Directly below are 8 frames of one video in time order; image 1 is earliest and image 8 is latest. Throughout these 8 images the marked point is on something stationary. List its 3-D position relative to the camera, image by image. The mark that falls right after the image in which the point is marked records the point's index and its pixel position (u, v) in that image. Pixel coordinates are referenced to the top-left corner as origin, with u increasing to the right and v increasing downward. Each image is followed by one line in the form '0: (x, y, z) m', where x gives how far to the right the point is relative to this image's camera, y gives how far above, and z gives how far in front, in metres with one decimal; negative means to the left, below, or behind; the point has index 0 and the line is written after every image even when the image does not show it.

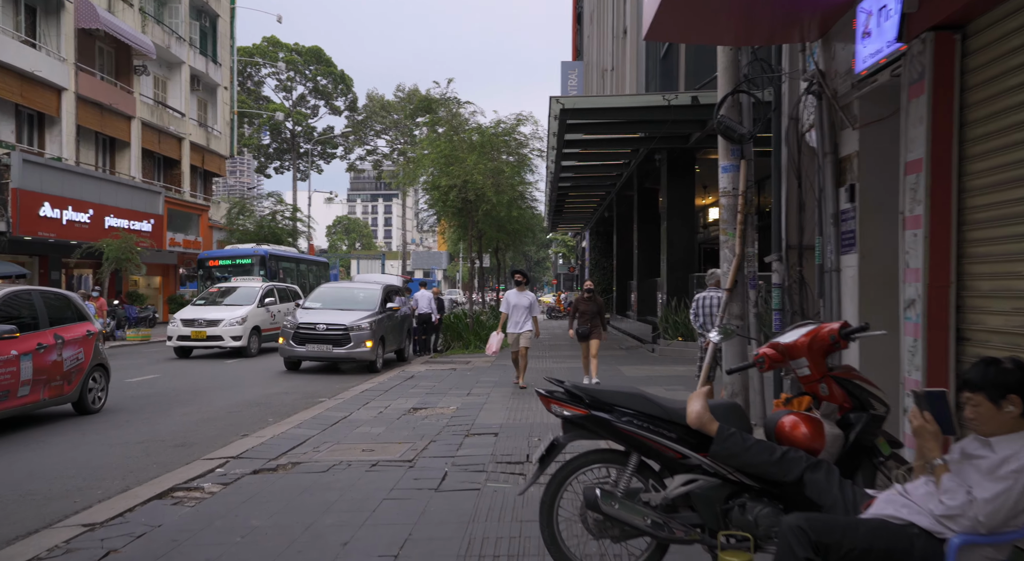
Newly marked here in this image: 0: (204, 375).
0: (-5.4, -1.8, +13.6) m
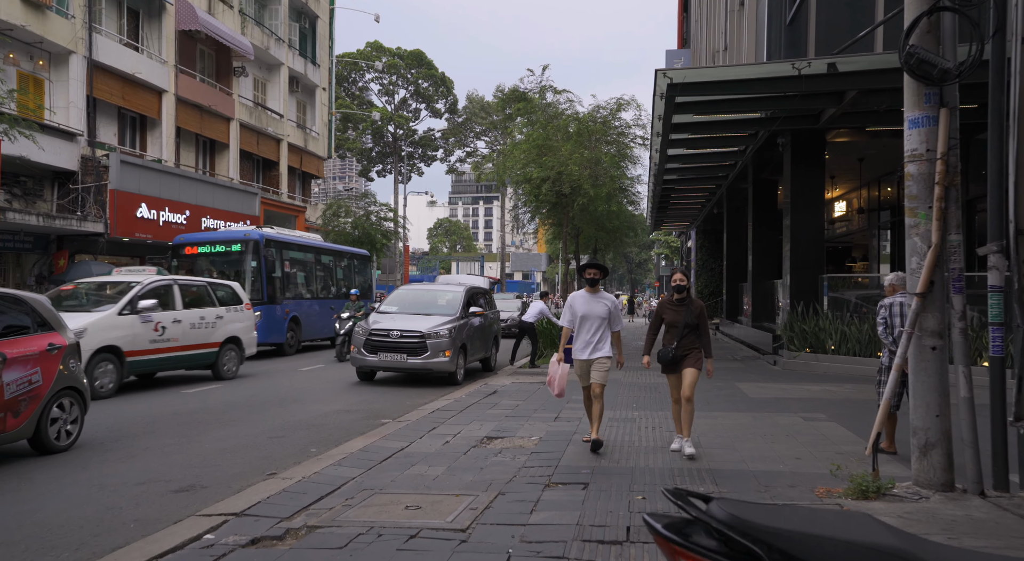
0: (-3.8, -1.8, +12.3) m
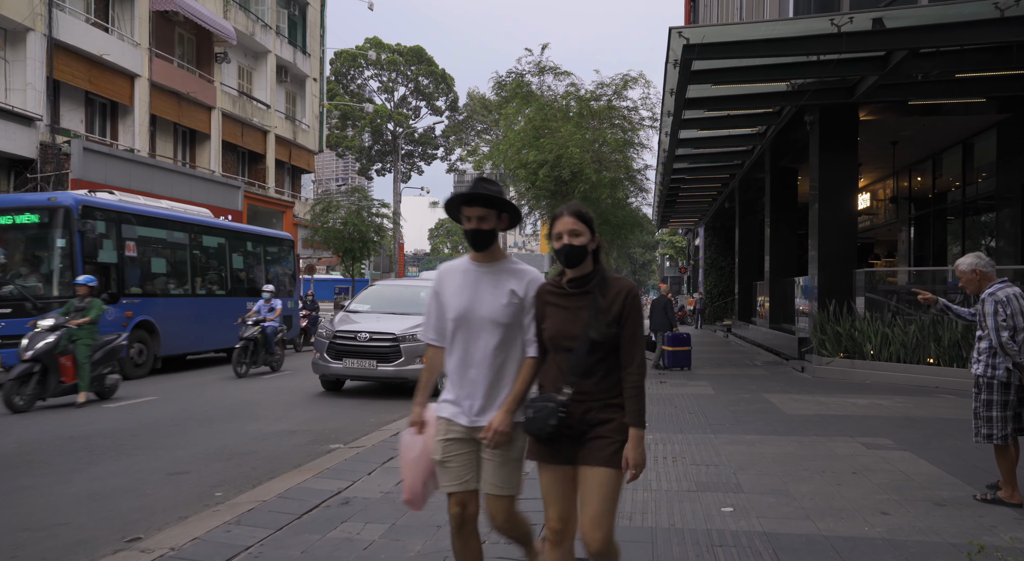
0: (-4.0, -1.7, +10.4) m
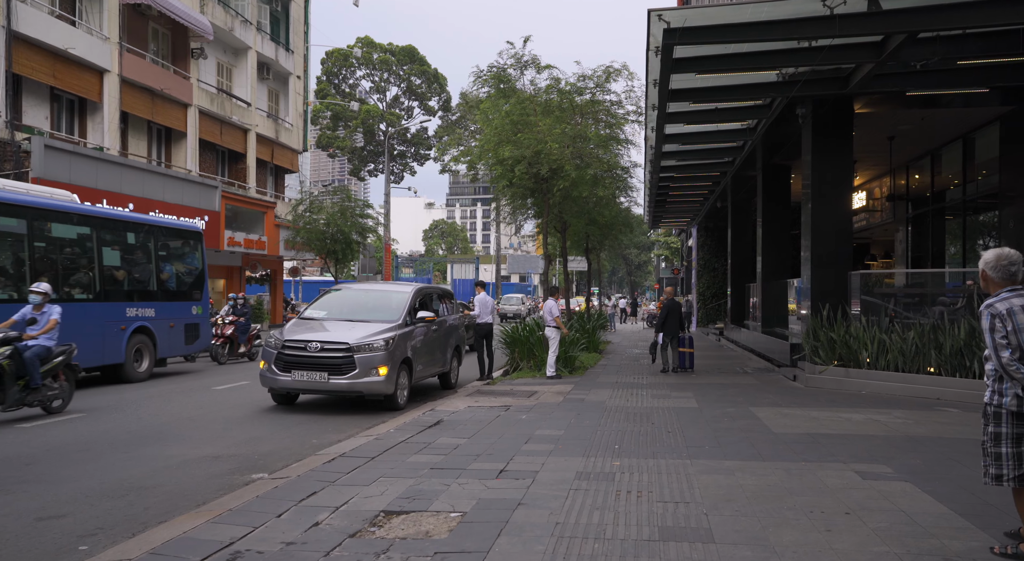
0: (-4.5, -1.8, +9.5) m
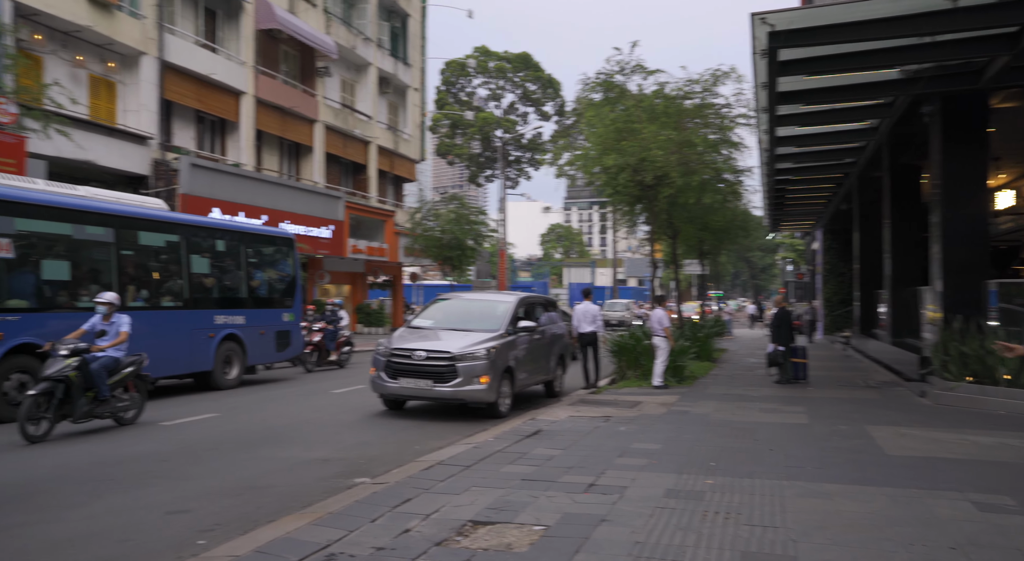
0: (-3.2, -1.9, +10.2) m
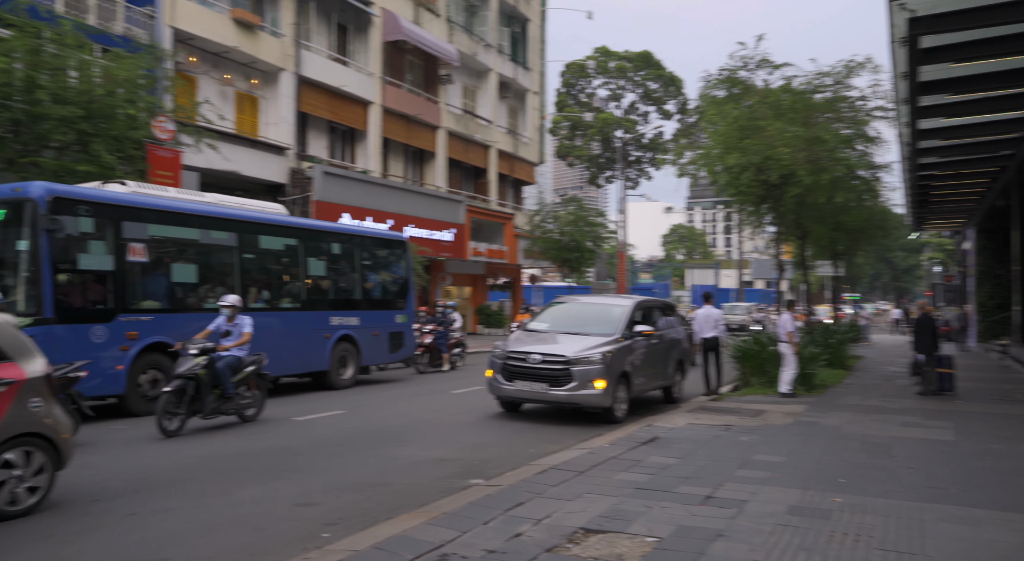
0: (-1.6, -2.0, +10.5) m
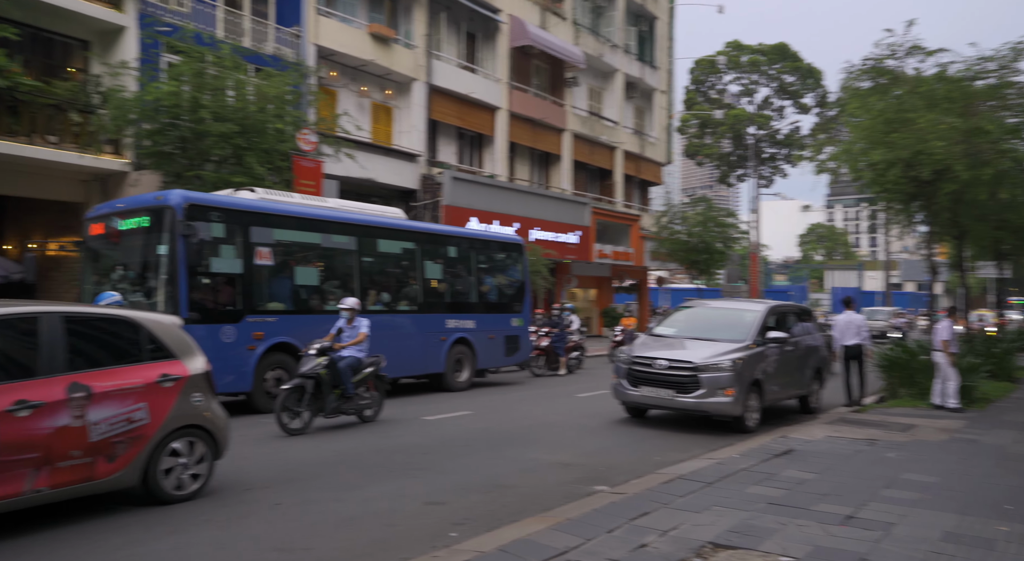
0: (+0.1, -2.0, +10.6) m
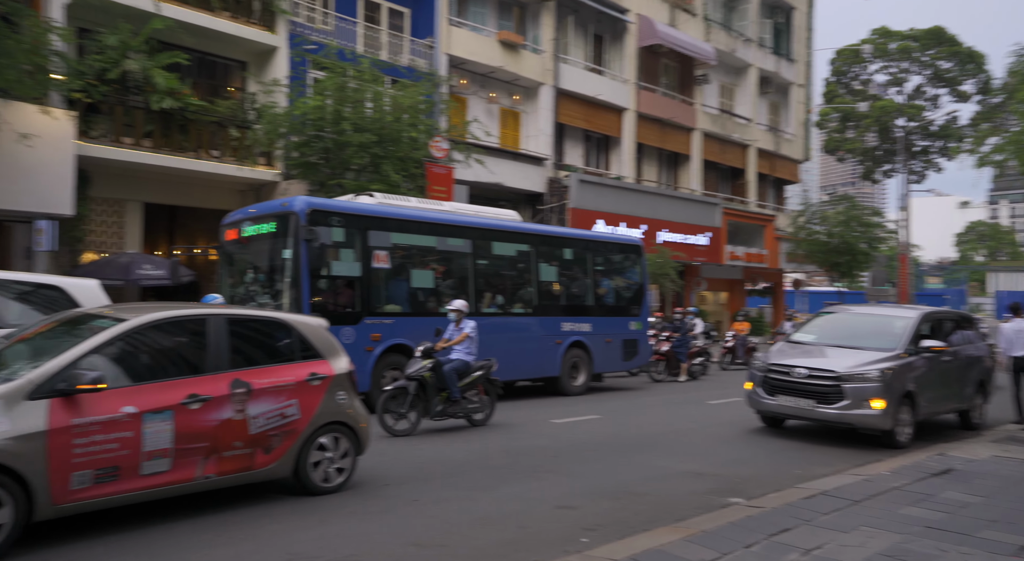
0: (+1.9, -2.1, +10.5) m
